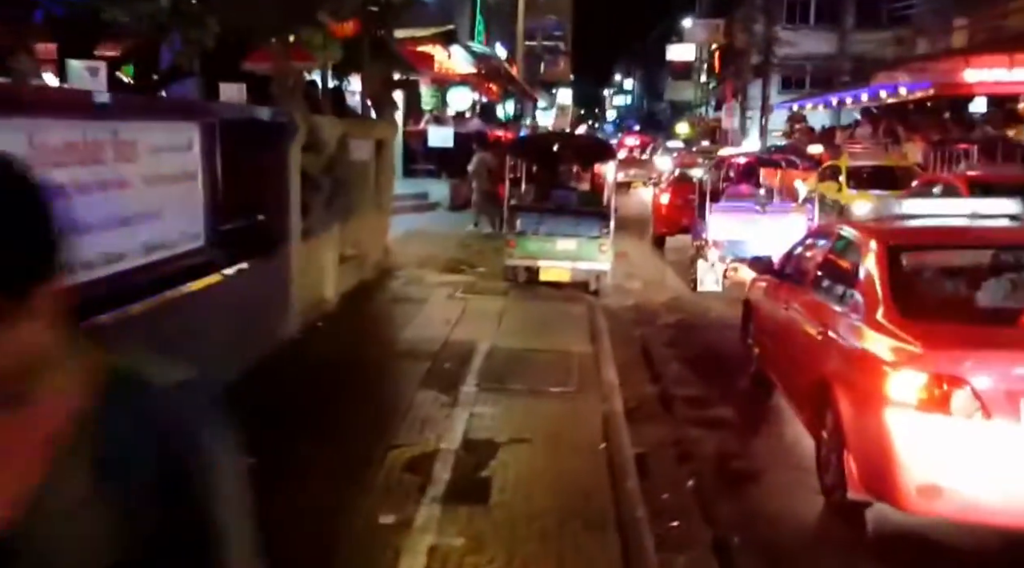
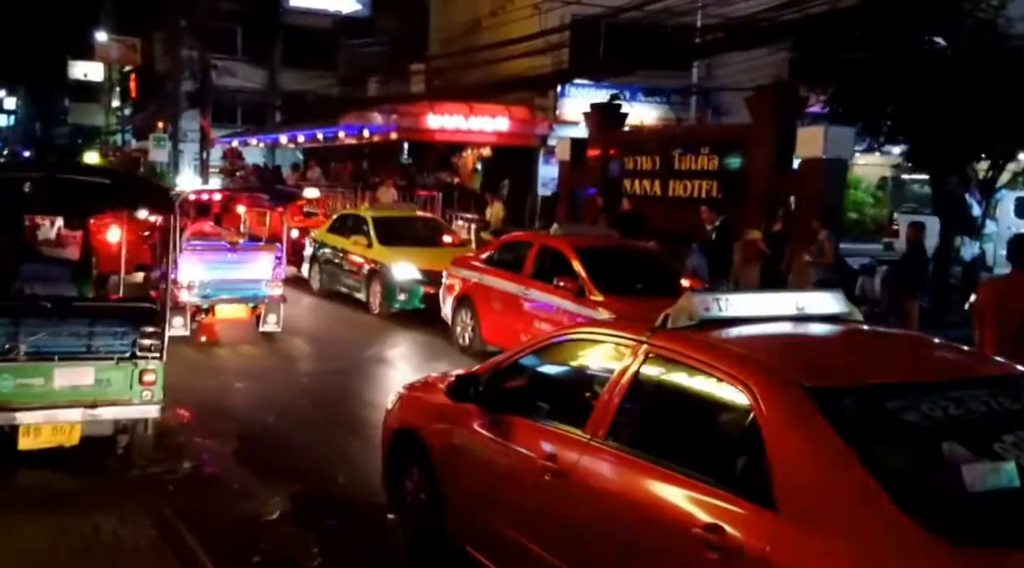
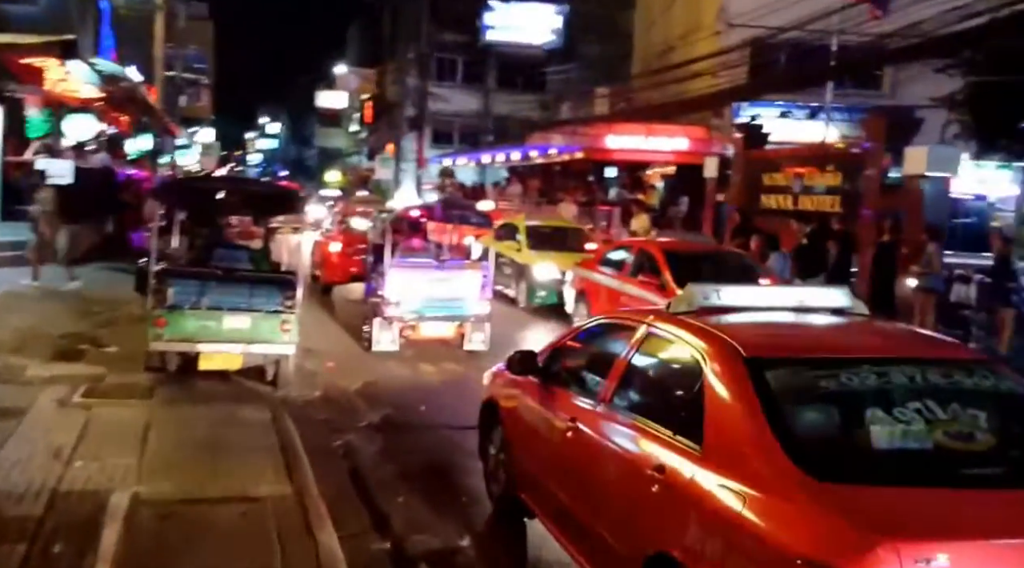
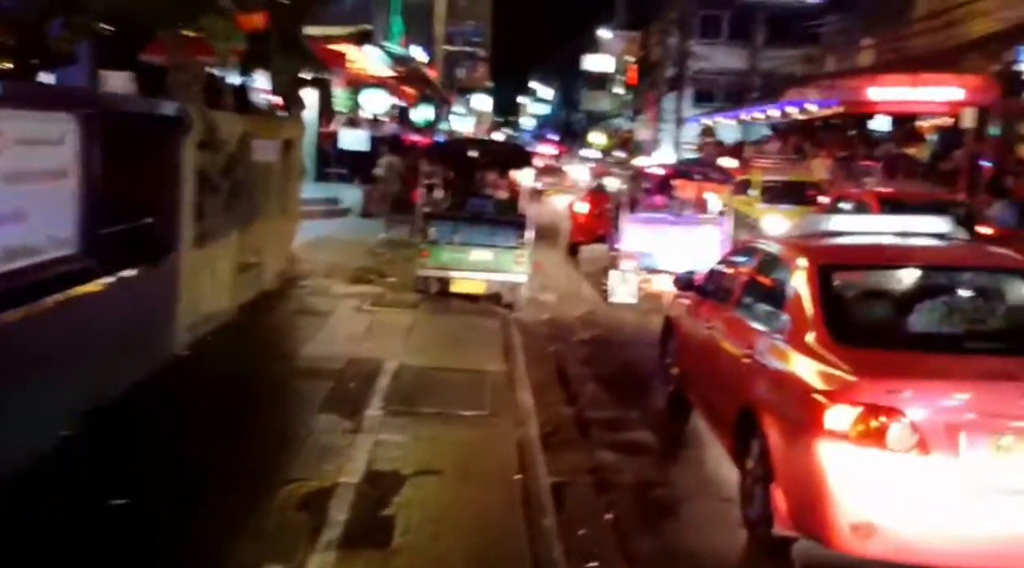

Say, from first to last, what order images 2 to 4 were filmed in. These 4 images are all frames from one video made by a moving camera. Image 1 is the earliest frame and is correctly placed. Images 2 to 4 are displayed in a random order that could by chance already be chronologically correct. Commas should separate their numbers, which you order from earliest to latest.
4, 3, 2
